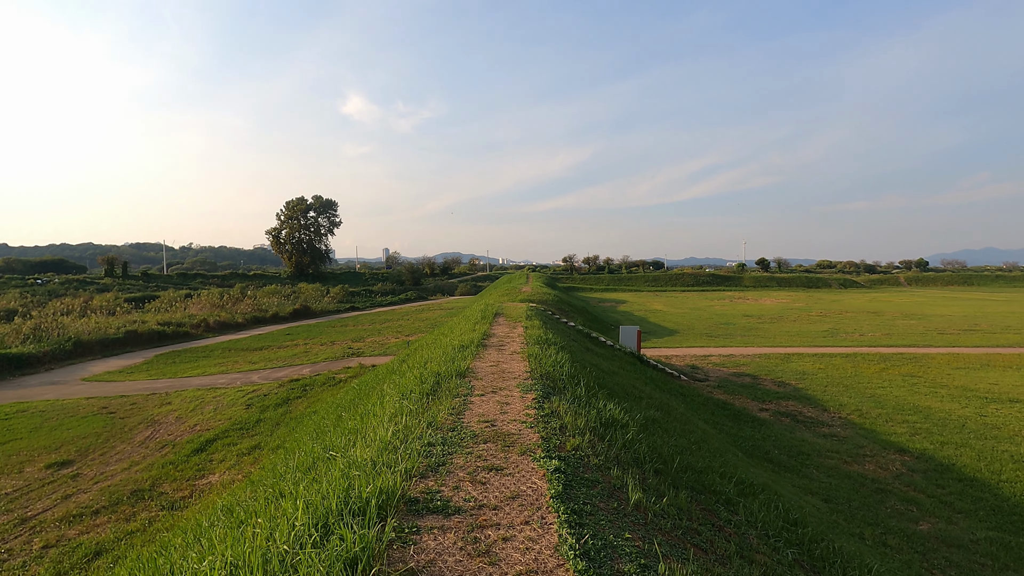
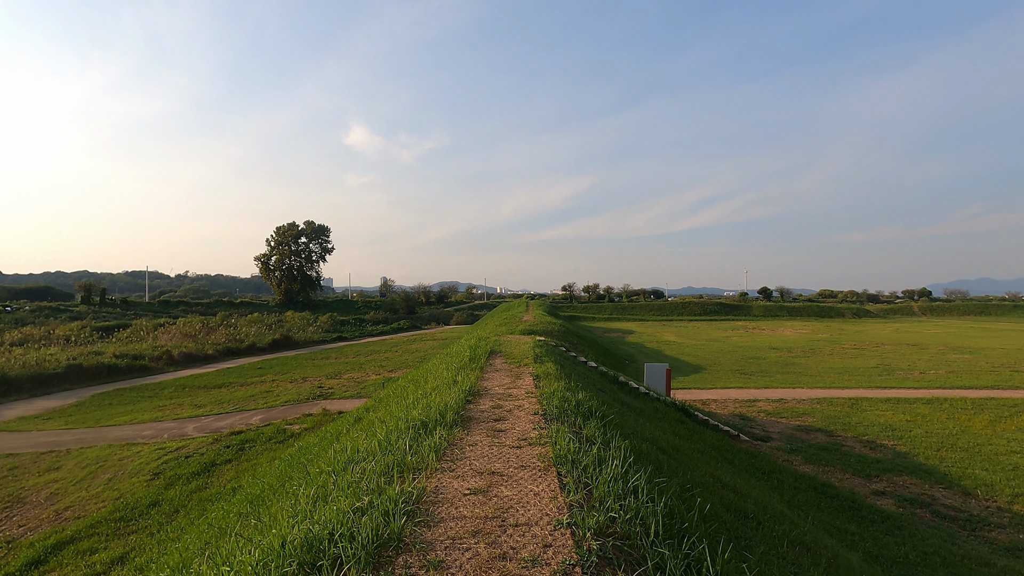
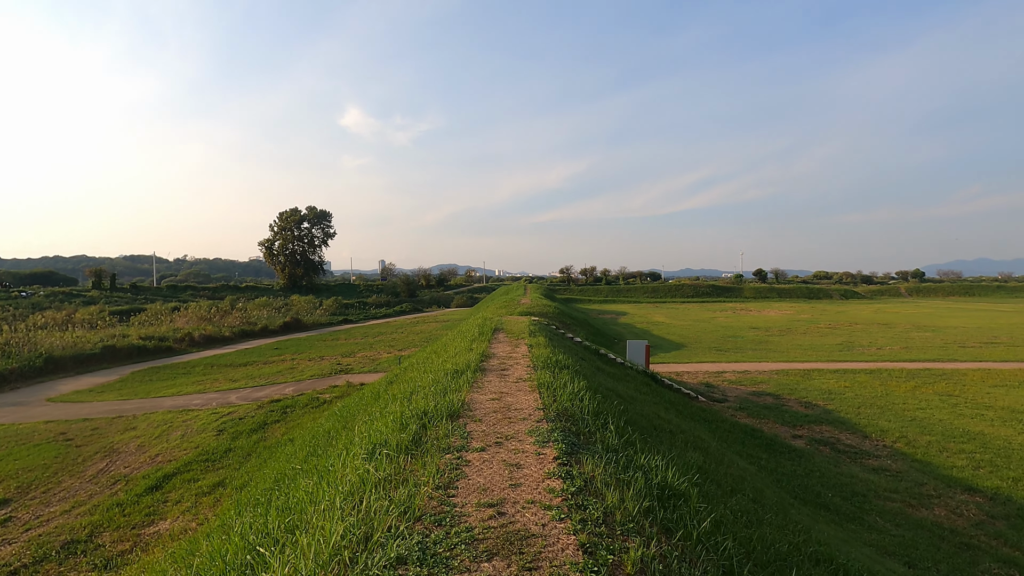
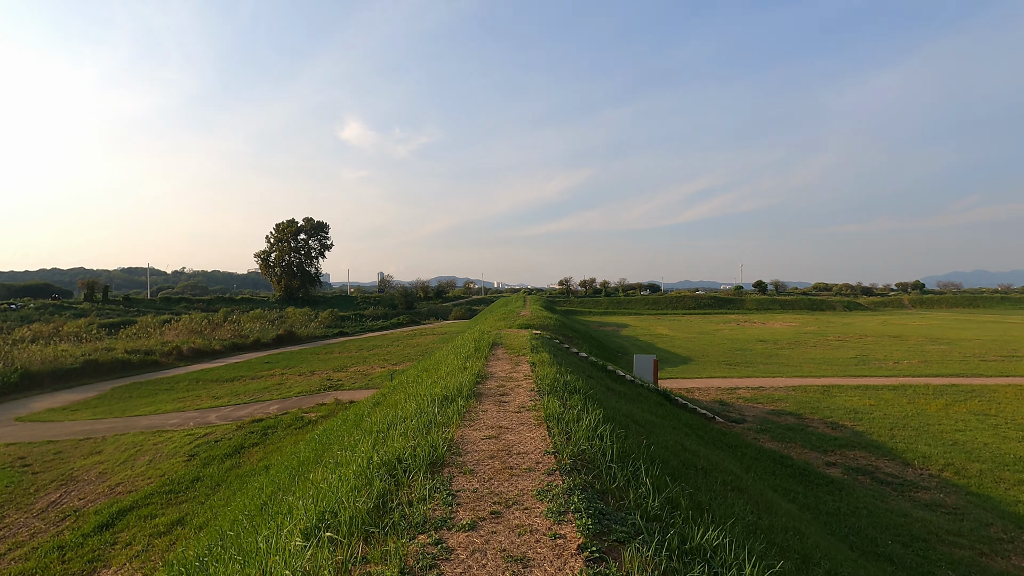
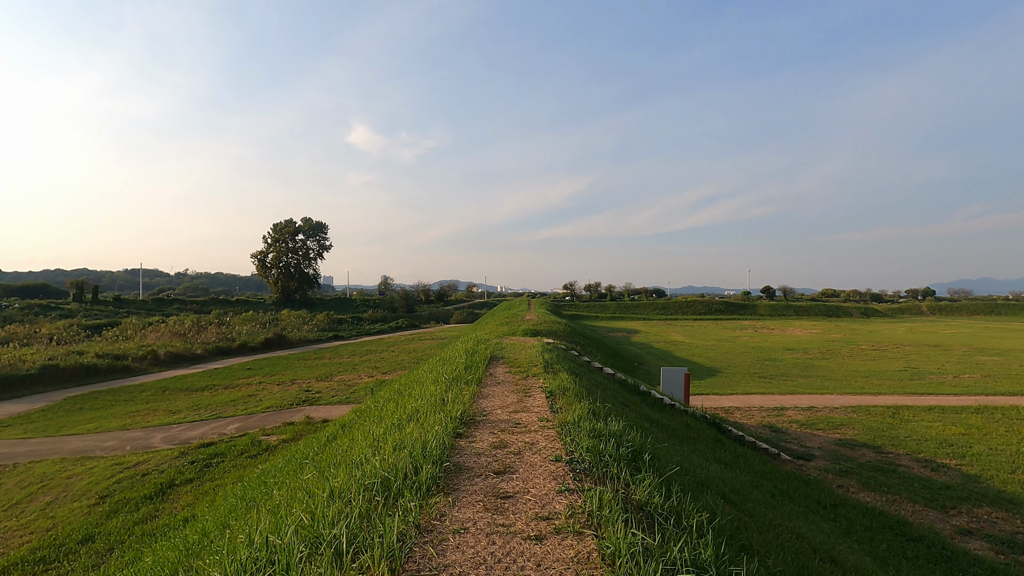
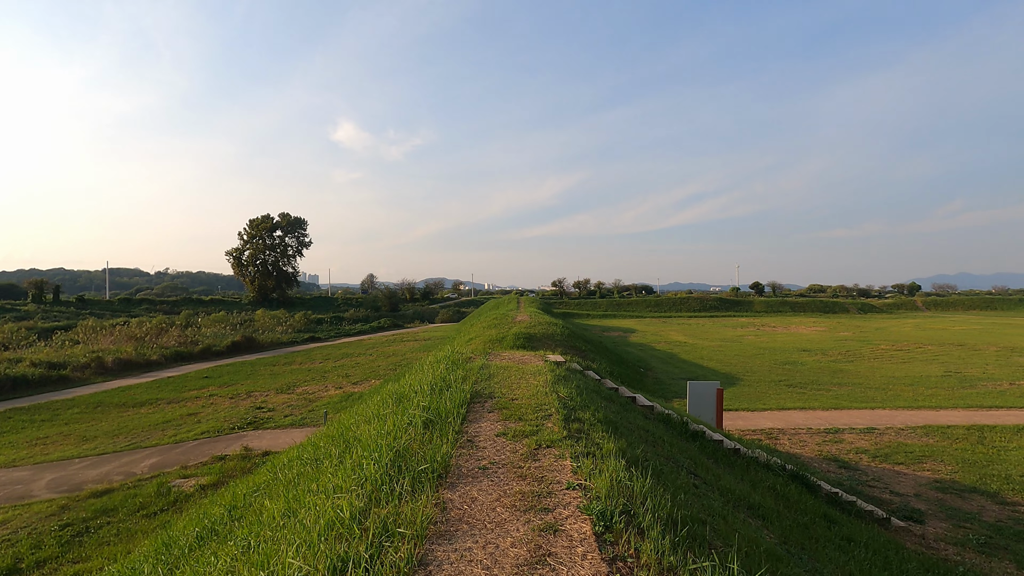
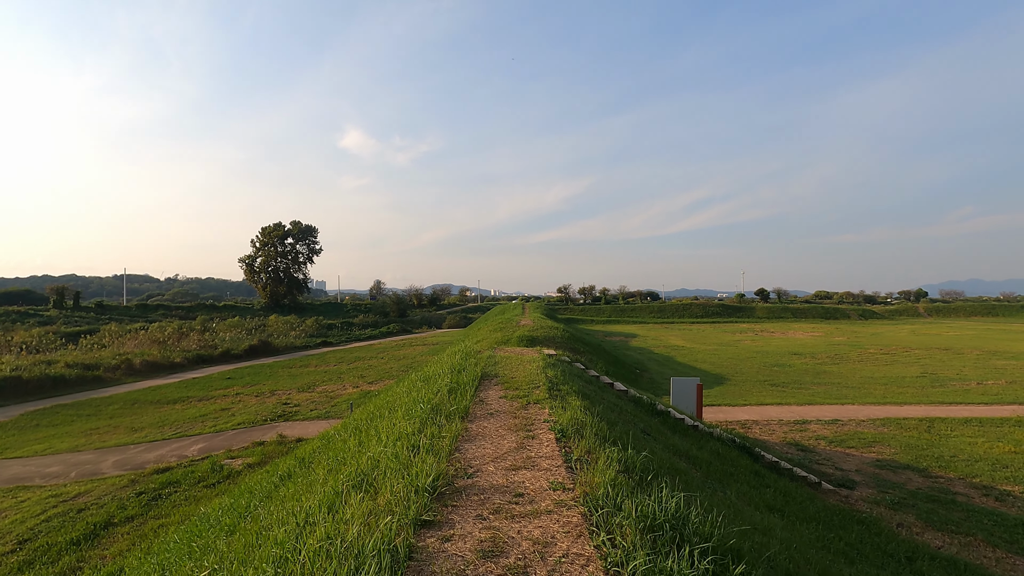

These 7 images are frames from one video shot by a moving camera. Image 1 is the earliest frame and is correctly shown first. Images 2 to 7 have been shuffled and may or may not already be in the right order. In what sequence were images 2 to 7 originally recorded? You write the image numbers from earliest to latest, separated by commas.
3, 4, 2, 5, 7, 6
